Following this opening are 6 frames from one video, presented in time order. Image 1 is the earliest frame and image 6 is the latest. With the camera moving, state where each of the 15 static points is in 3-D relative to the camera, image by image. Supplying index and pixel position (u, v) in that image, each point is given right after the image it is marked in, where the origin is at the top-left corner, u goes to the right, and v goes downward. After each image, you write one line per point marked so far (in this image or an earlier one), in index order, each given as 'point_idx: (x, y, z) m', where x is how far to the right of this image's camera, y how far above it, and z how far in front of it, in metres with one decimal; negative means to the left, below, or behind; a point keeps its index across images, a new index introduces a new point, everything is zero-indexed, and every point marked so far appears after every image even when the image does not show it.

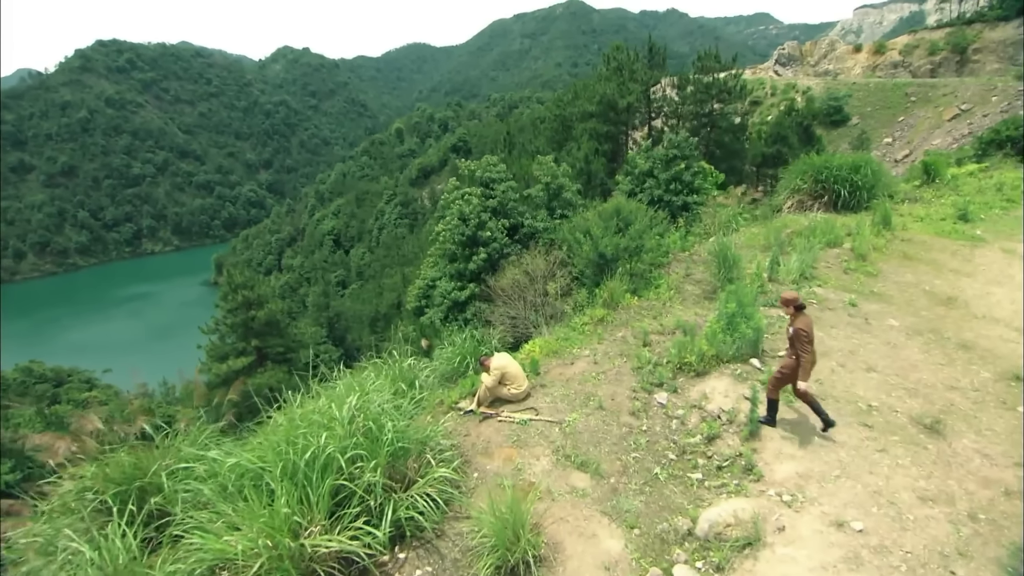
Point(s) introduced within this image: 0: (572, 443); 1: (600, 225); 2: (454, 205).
0: (+0.6, -1.7, +5.5) m
1: (+1.8, +1.4, +10.7) m
2: (-1.5, +2.2, +13.0) m
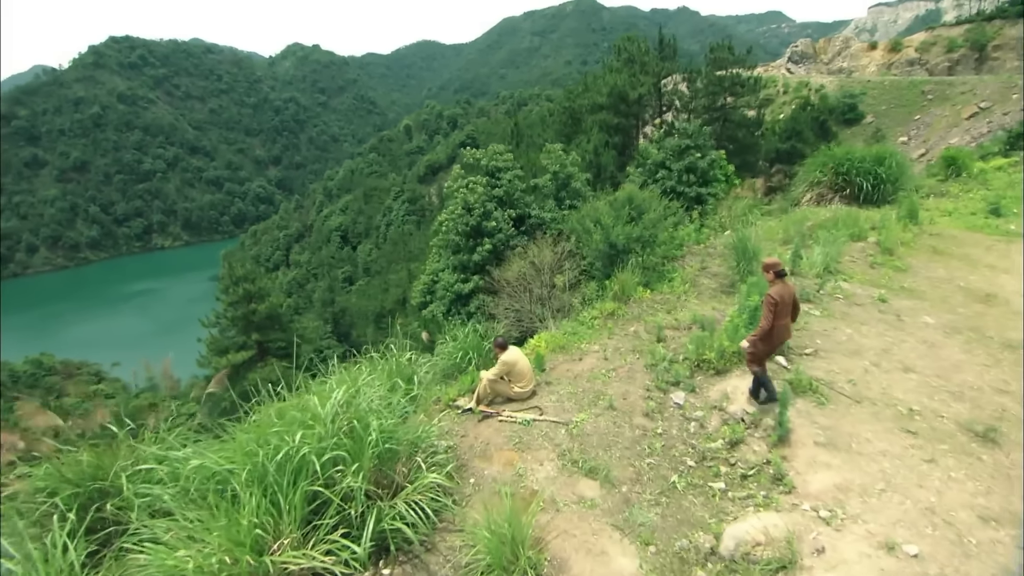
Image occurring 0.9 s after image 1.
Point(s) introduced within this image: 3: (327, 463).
0: (+0.7, -1.6, +5.0) m
1: (+1.9, +1.5, +10.2) m
2: (-1.4, +2.4, +12.5) m
3: (-1.5, -1.4, +4.1) m
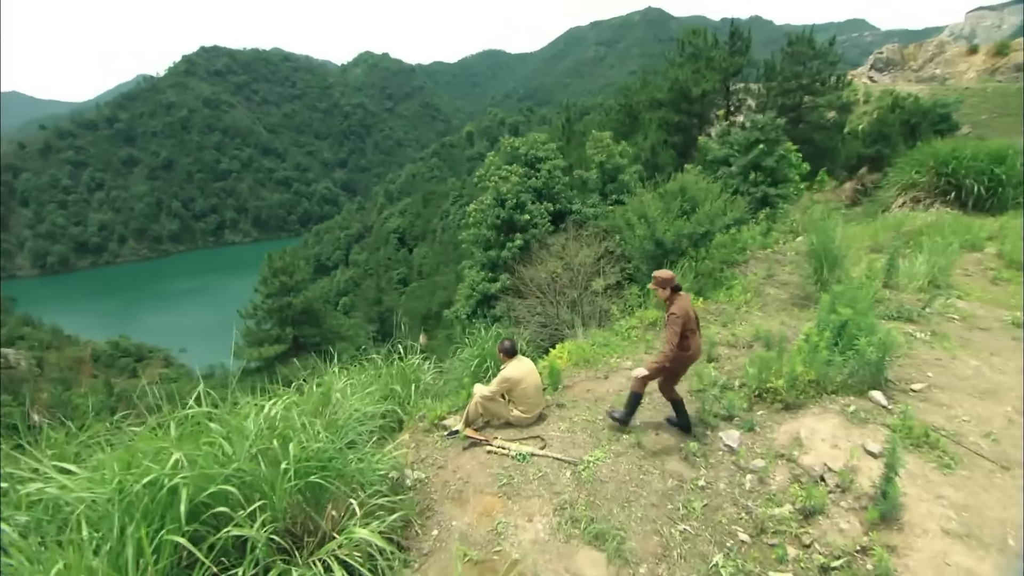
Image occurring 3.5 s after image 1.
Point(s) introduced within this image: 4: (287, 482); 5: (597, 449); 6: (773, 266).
0: (+0.5, -1.5, +3.7) m
1: (+2.5, +1.4, +8.7) m
2: (-0.5, +2.4, +11.4) m
3: (-1.7, -1.2, +3.0) m
4: (-1.4, -1.2, +3.2) m
5: (+0.7, -1.3, +4.2) m
6: (+4.1, +0.3, +8.0) m
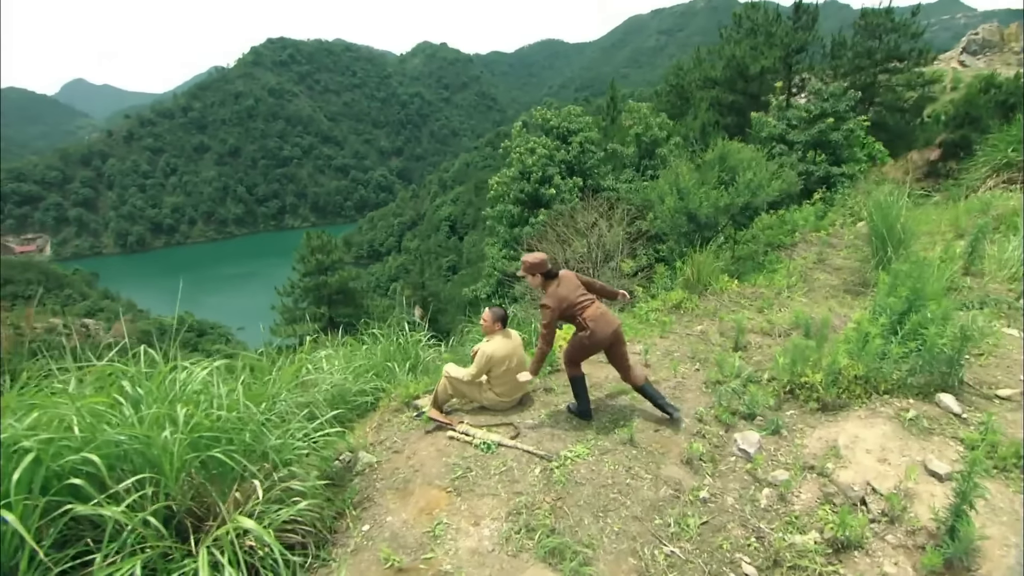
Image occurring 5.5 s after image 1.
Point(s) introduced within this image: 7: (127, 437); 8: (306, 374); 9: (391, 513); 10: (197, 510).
0: (+0.2, -1.2, +3.0) m
1: (+2.8, +1.7, +7.7) m
2: (+0.1, +2.8, +10.7) m
3: (-2.1, -0.9, +2.5) m
4: (-1.7, -0.9, +2.7) m
5: (+0.5, -1.0, +3.5) m
6: (+4.3, +0.5, +6.9) m
7: (-2.0, -0.8, +2.6) m
8: (-1.7, -0.7, +4.3) m
9: (-0.7, -1.4, +3.1) m
10: (-1.7, -1.2, +2.7) m
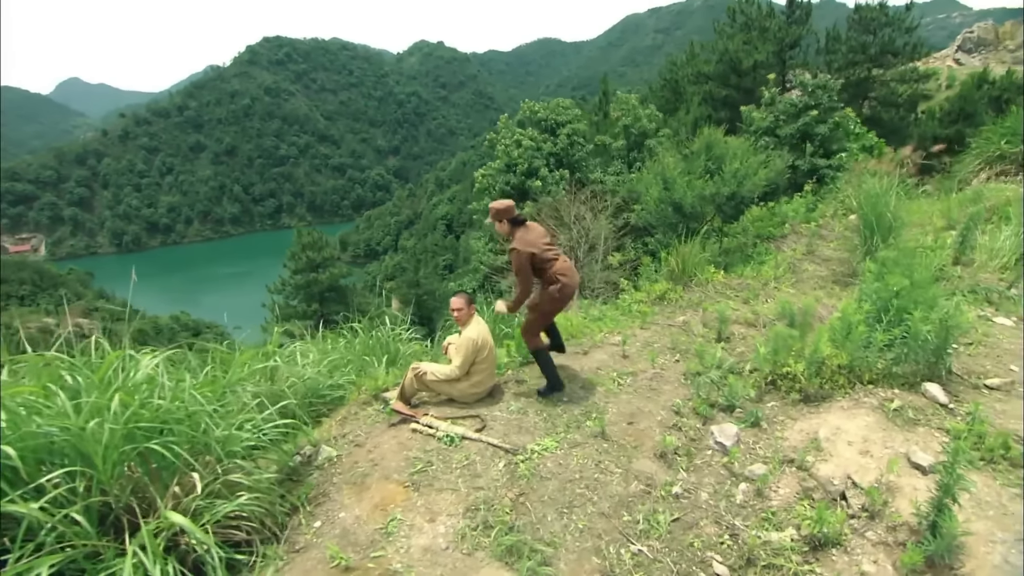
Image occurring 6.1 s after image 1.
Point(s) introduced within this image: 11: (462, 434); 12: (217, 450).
0: (0.0, -1.2, +2.8) m
1: (+2.5, +1.8, +7.6) m
2: (-0.2, +2.9, +10.5) m
3: (-2.3, -0.8, +2.3) m
4: (-1.9, -0.8, +2.5) m
5: (+0.2, -1.0, +3.3) m
6: (+4.0, +0.6, +6.8) m
7: (-2.2, -0.7, +2.4) m
8: (-2.0, -0.6, +4.1) m
9: (-0.9, -1.3, +2.9) m
10: (-1.9, -1.1, +2.5) m
11: (-0.3, -0.9, +3.3) m
12: (-1.6, -0.9, +2.8) m
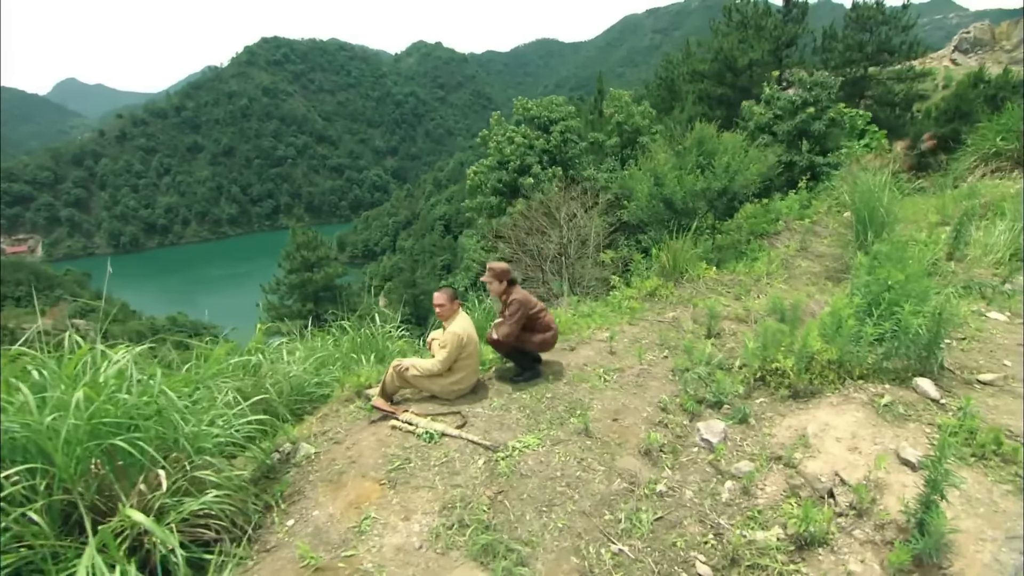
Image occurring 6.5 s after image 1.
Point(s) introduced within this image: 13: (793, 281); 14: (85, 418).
0: (-0.1, -1.1, +2.7) m
1: (+2.4, +1.8, +7.5) m
2: (-0.3, +2.9, +10.4) m
3: (-2.4, -0.8, +2.2) m
4: (-2.1, -0.8, +2.4) m
5: (+0.1, -0.9, +3.2) m
6: (+3.9, +0.7, +6.7) m
7: (-2.3, -0.6, +2.3) m
8: (-2.1, -0.6, +4.0) m
9: (-1.1, -1.2, +2.8) m
10: (-2.0, -1.1, +2.5) m
11: (-0.4, -0.9, +3.2) m
12: (-1.7, -0.9, +2.7) m
13: (+3.0, +0.1, +5.4) m
14: (-2.0, -0.6, +2.4) m
